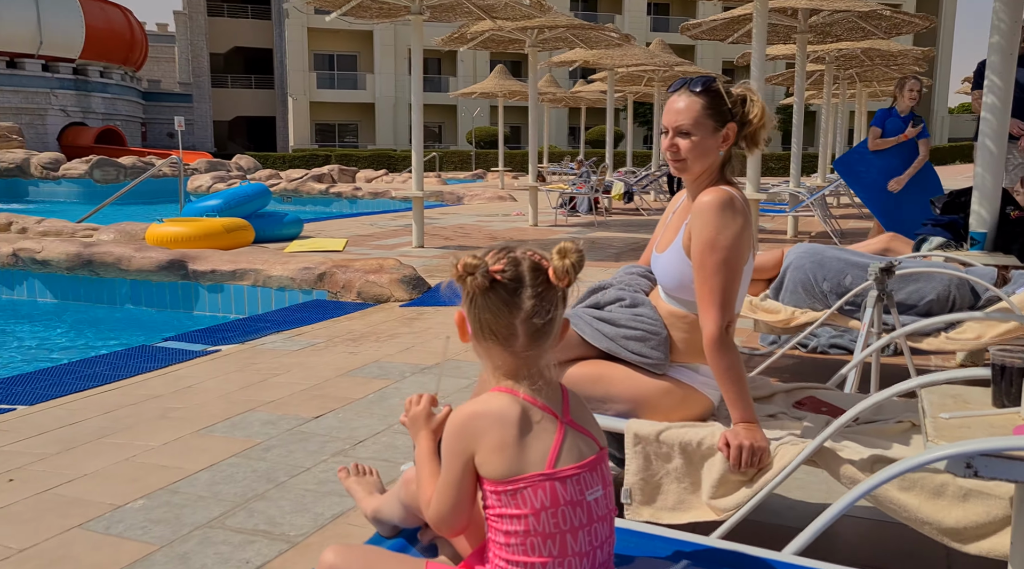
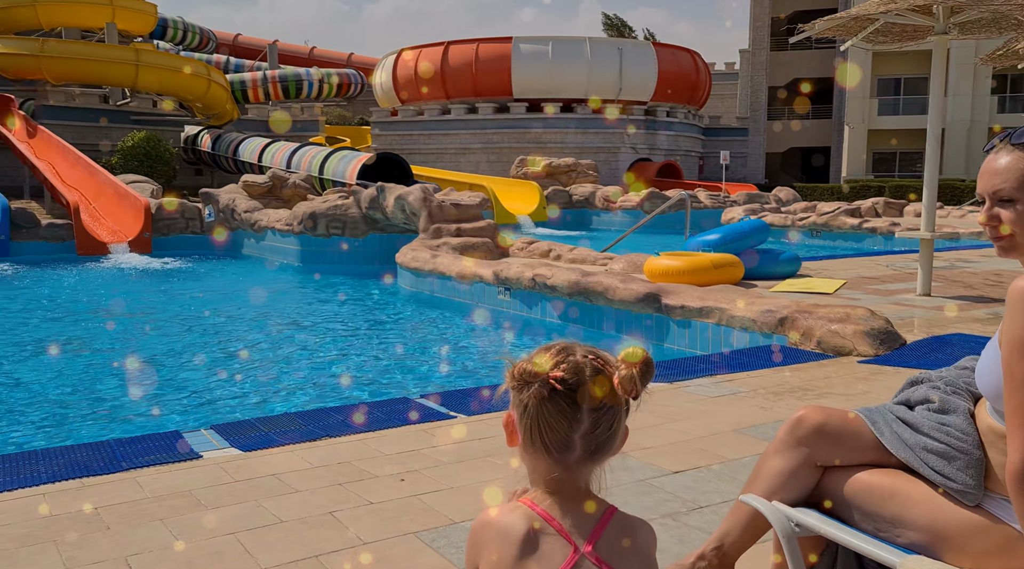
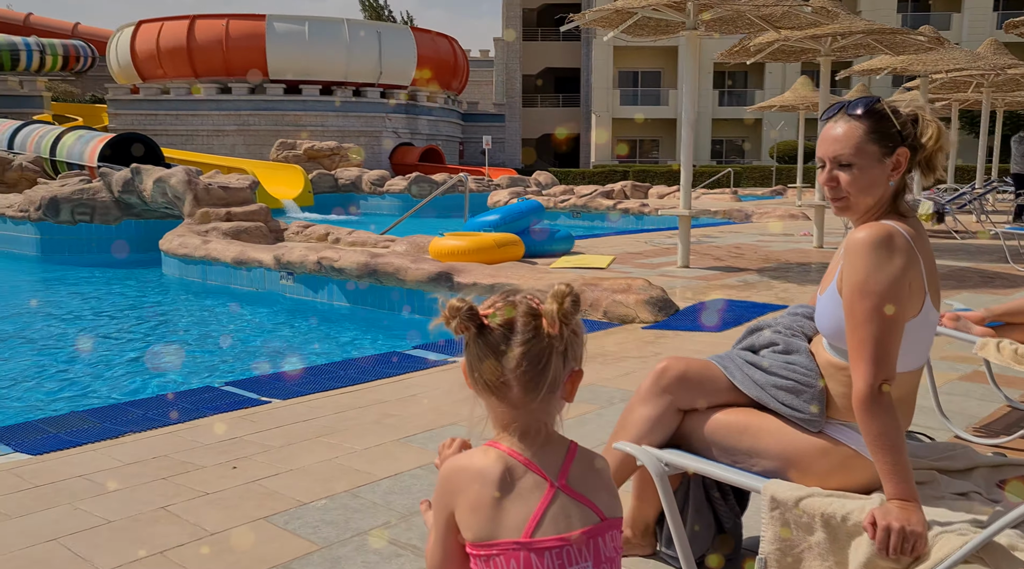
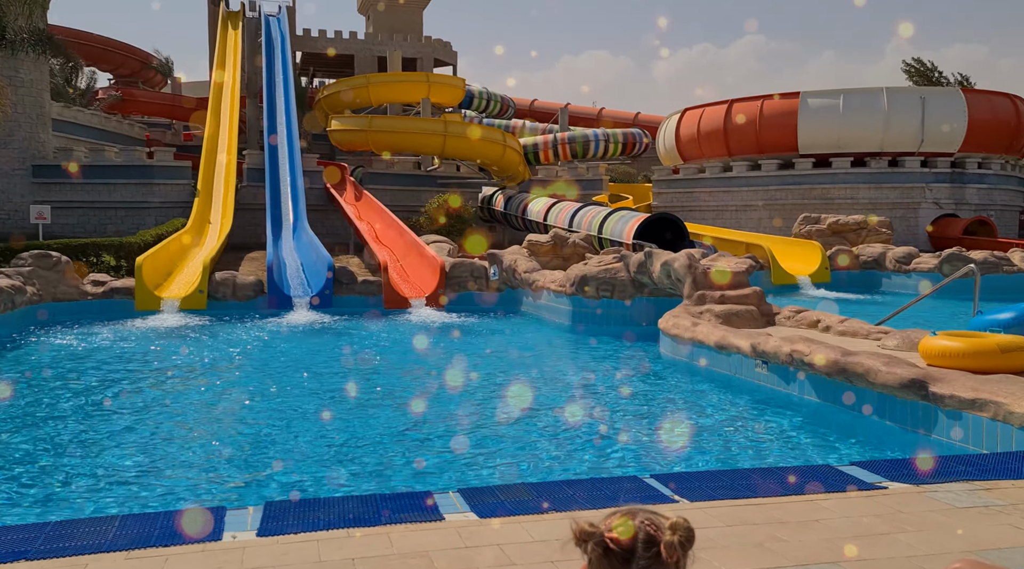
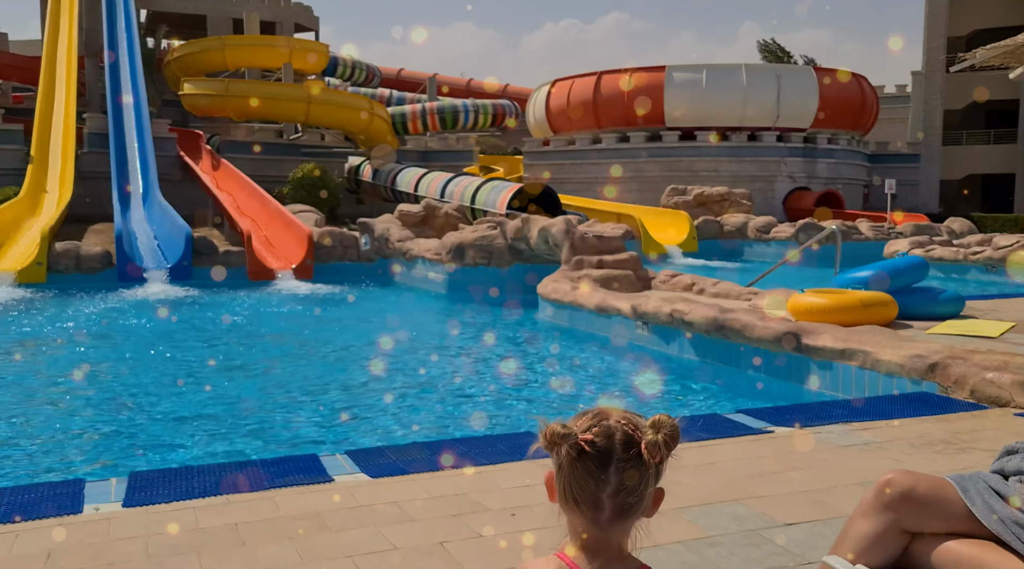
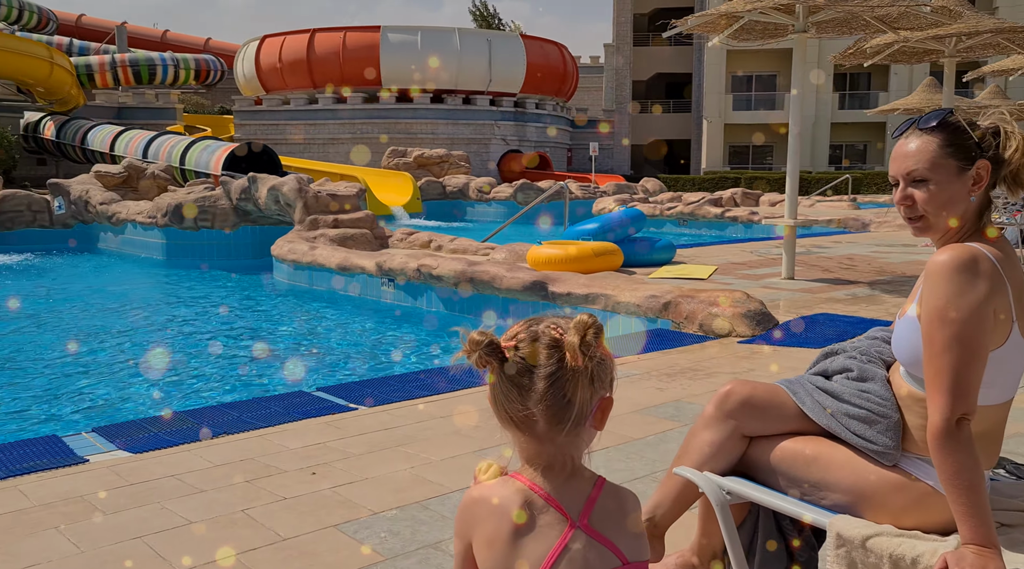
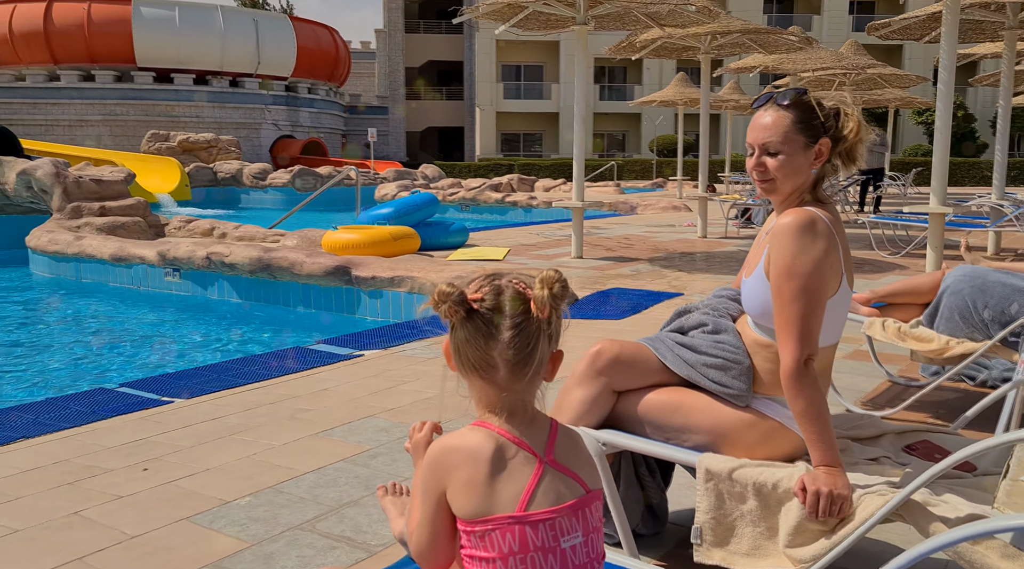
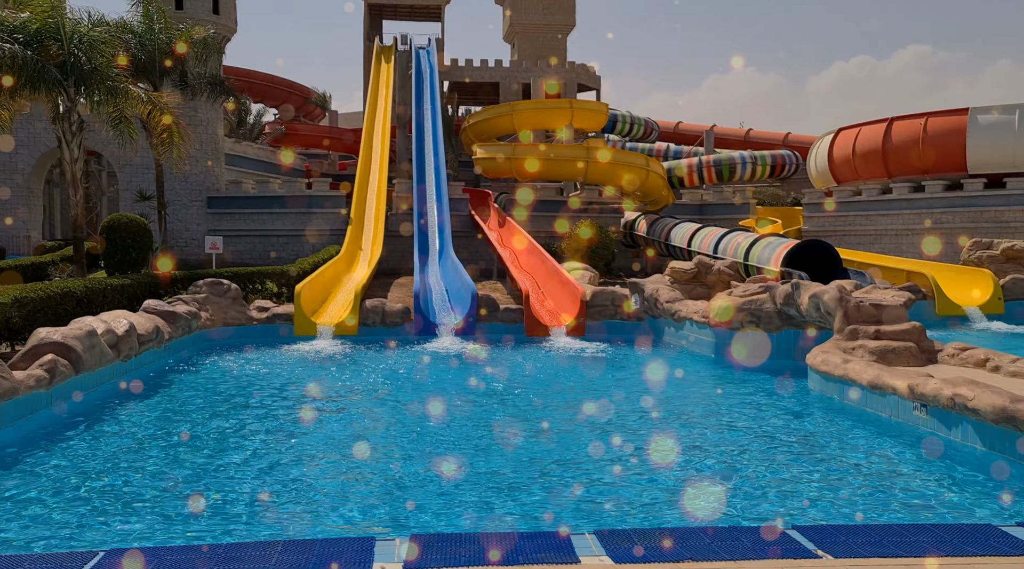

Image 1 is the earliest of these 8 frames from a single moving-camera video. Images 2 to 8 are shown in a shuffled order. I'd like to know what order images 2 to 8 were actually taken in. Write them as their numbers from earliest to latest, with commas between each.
7, 3, 6, 2, 5, 4, 8
